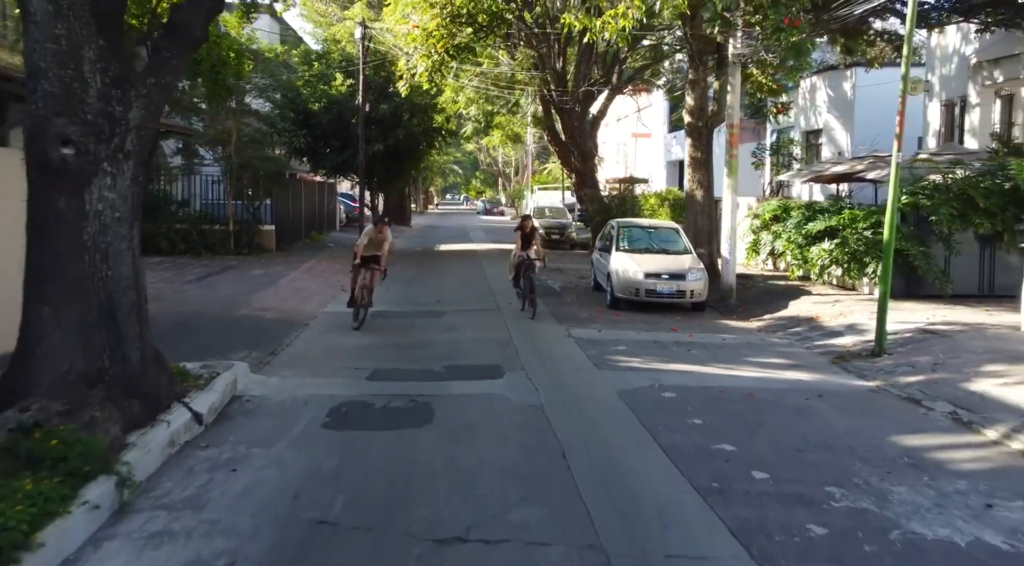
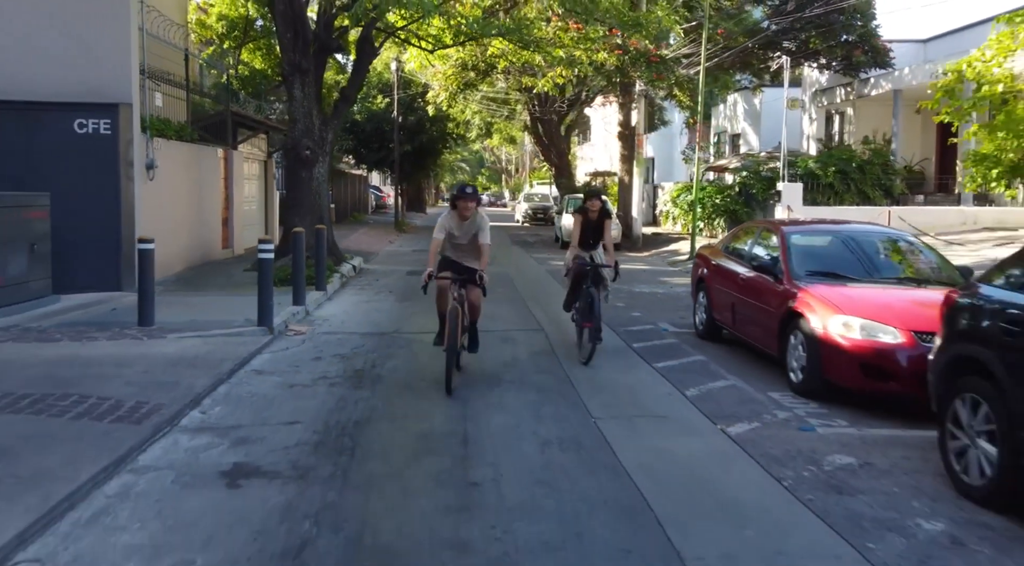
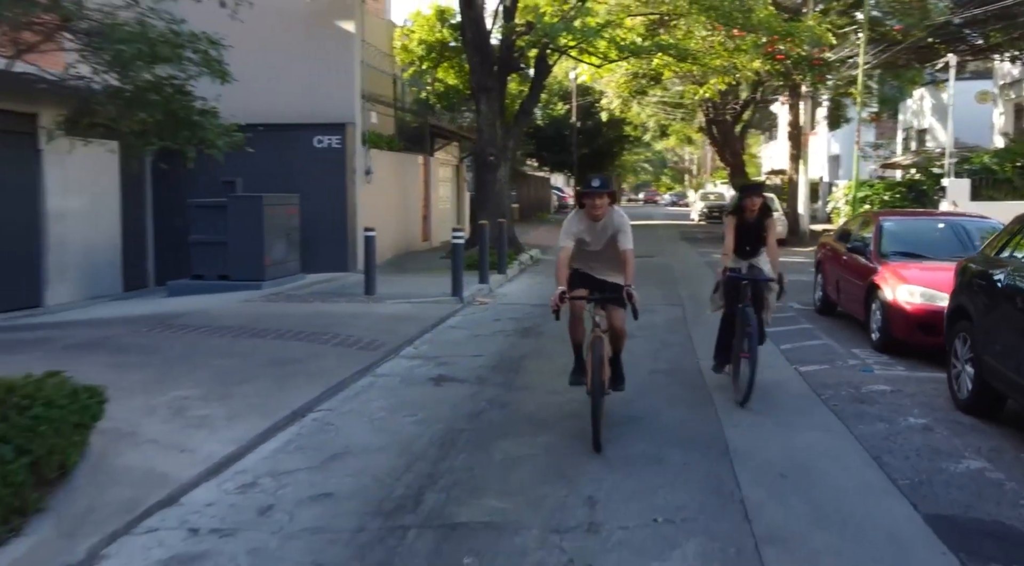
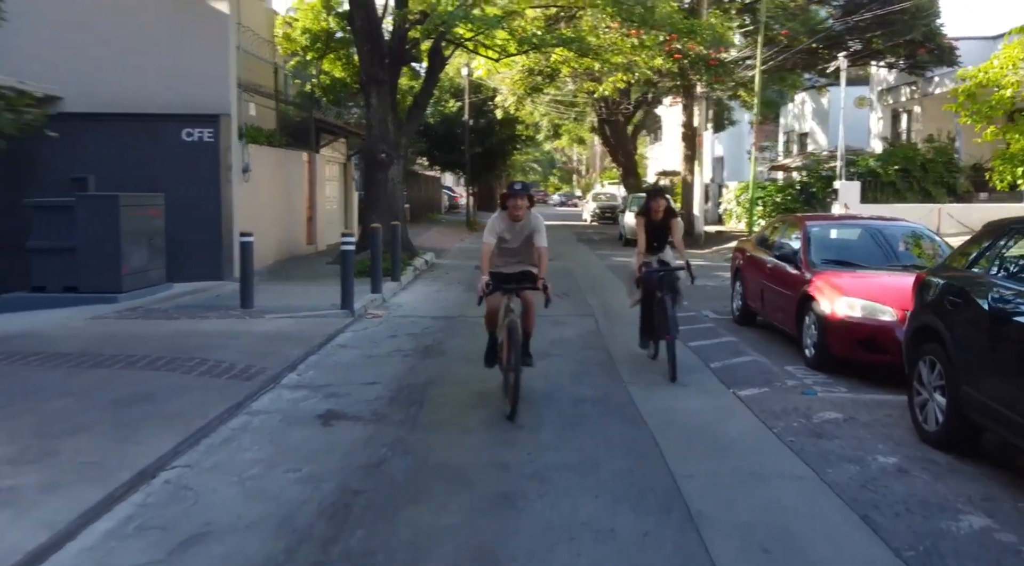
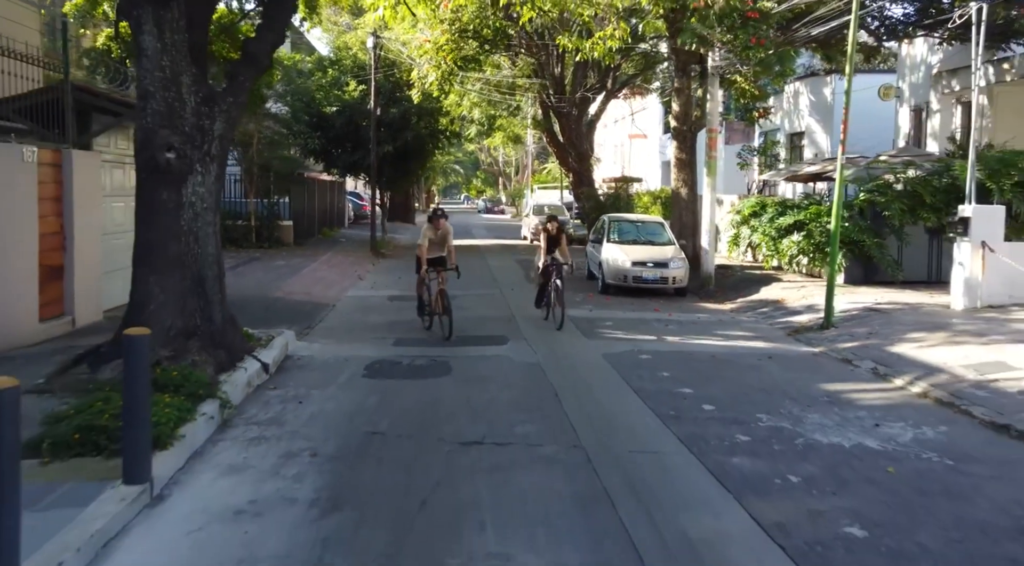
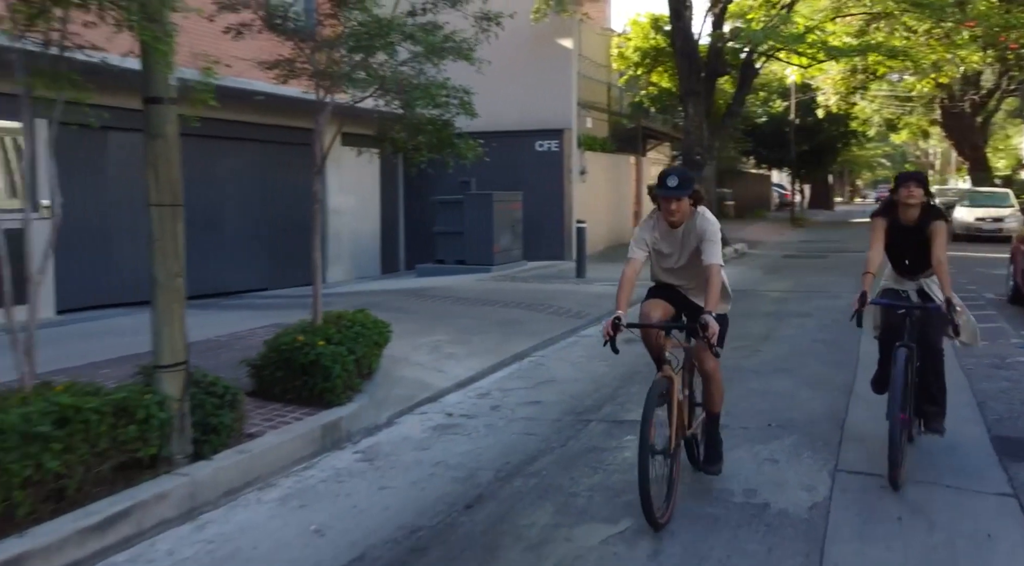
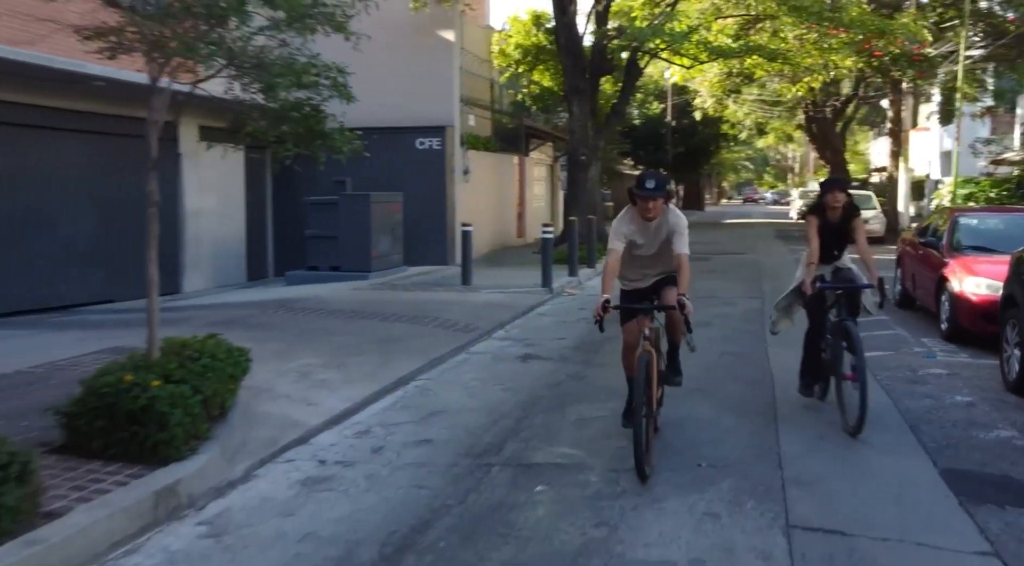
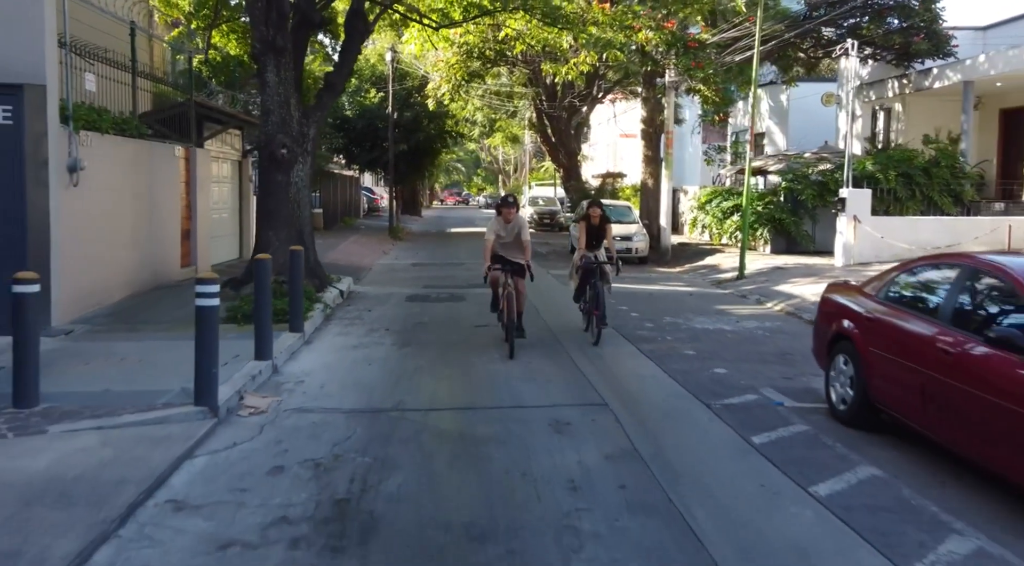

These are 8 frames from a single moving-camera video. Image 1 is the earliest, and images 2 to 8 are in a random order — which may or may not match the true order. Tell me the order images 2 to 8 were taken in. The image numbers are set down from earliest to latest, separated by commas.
5, 8, 2, 4, 3, 7, 6
